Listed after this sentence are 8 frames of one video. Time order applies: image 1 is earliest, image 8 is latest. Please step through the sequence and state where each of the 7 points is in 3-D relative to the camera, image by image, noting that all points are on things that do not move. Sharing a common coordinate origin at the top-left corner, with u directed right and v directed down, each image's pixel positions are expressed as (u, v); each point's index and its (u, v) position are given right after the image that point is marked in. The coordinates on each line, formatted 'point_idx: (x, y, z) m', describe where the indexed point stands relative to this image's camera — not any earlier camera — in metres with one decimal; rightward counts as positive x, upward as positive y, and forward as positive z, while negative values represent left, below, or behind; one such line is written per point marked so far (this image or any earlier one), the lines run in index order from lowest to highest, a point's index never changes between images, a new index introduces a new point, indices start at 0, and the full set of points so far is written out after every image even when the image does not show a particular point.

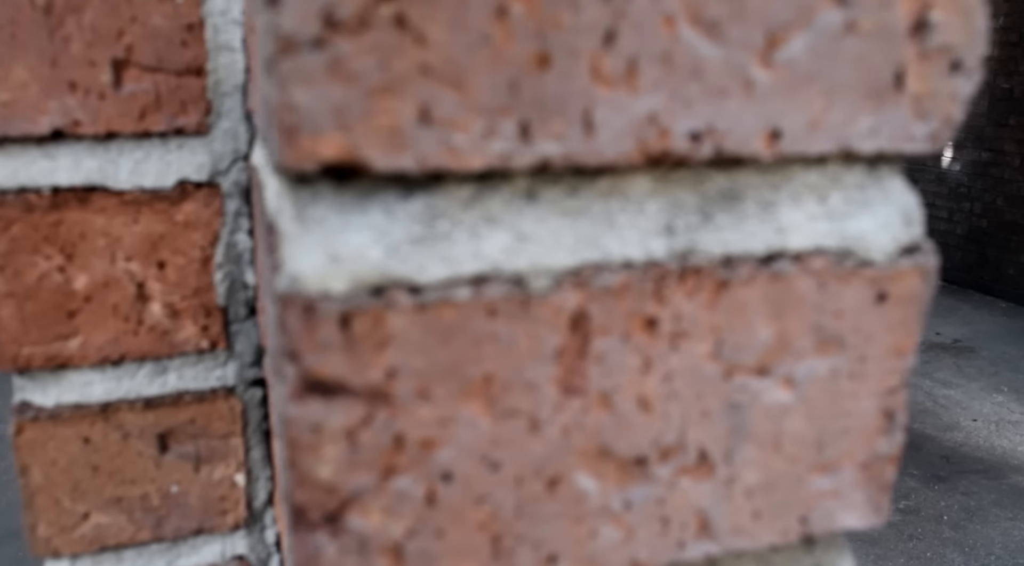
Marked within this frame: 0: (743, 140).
0: (+0.4, +0.2, +1.3) m
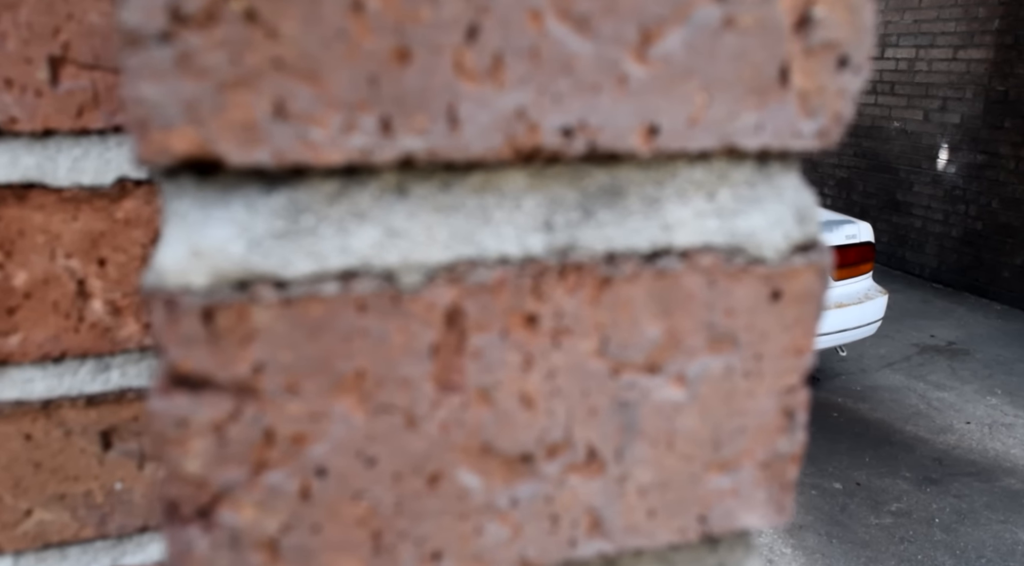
0: (+0.2, +0.2, +1.3) m
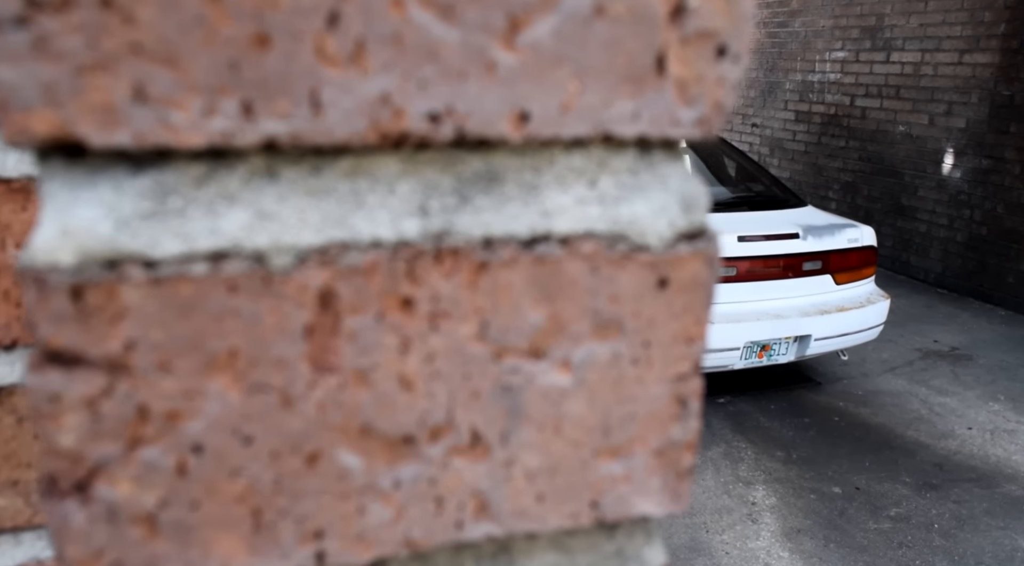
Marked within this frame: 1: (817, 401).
0: (0.0, +0.3, +1.3) m
1: (+4.7, -1.9, +12.6) m
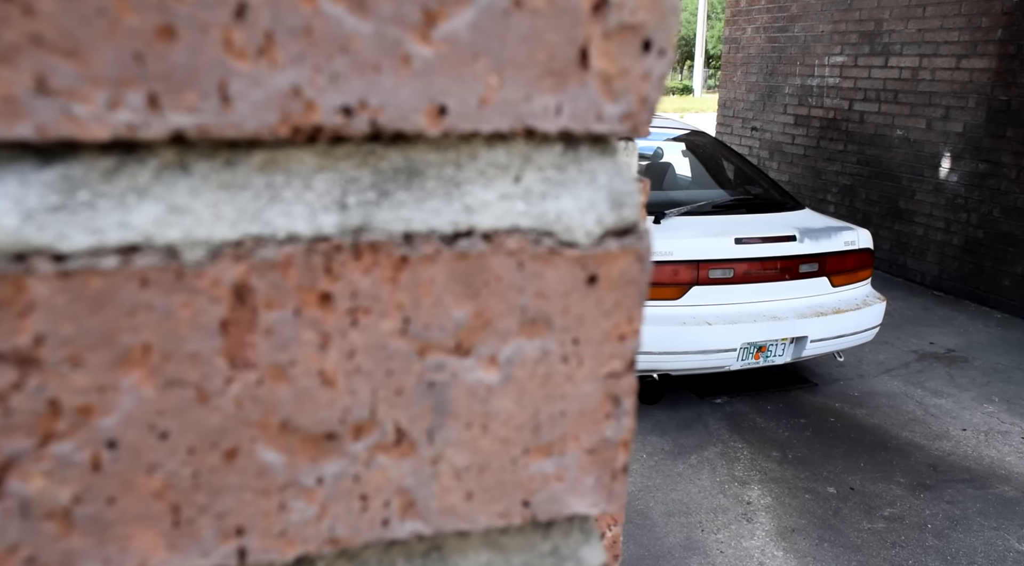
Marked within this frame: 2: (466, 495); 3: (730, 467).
0: (-0.2, +0.3, +1.3) m
1: (+4.6, -1.8, +12.6) m
2: (-0.1, -0.4, +1.5) m
3: (+3.0, -2.5, +11.2) m
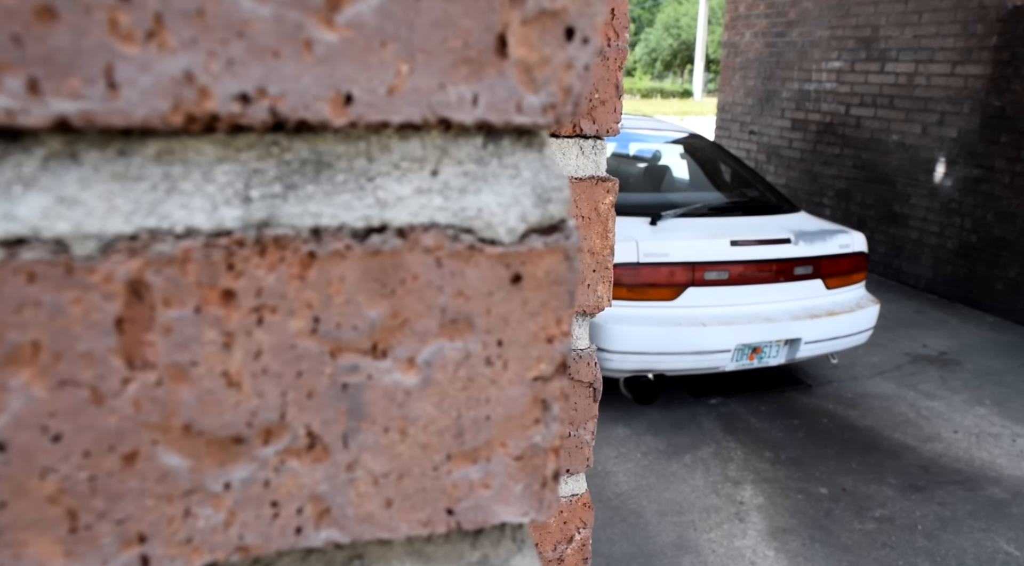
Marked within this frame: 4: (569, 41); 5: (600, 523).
0: (-0.3, +0.3, +1.2) m
1: (+4.5, -1.8, +12.5) m
2: (-0.2, -0.4, +1.4) m
3: (+2.9, -2.5, +11.1) m
4: (+0.1, +0.4, +1.3) m
5: (+1.1, -2.9, +10.1) m
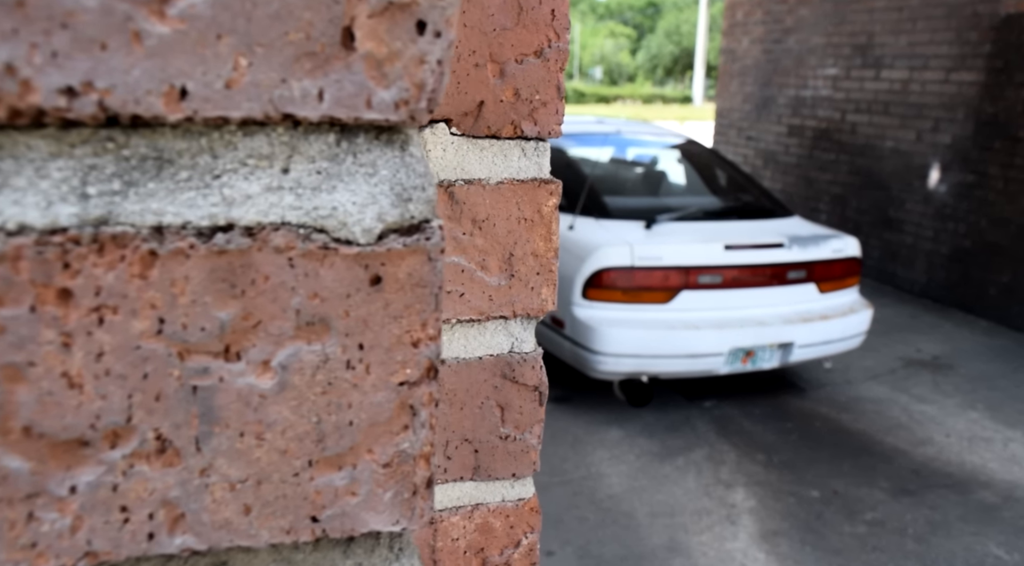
0: (-0.5, +0.3, +1.2) m
1: (+4.4, -1.9, +12.4) m
2: (-0.5, -0.4, +1.4) m
3: (+2.7, -2.5, +11.0) m
4: (-0.1, +0.4, +1.3) m
5: (+1.0, -2.9, +10.0) m
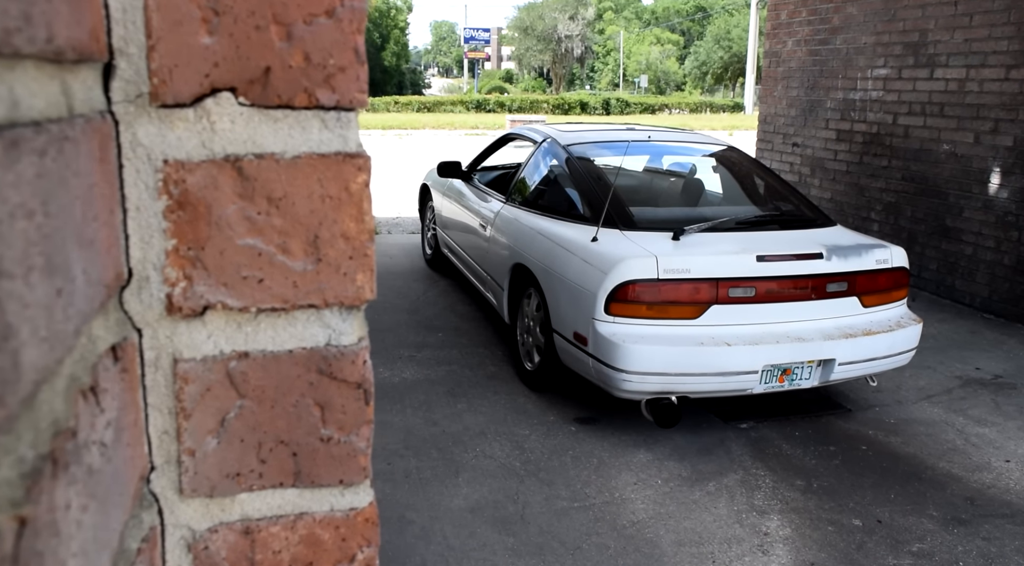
0: (-1.3, +0.4, +1.0) m
1: (+4.8, -2.1, +11.6) m
2: (-1.2, -0.3, +1.2) m
3: (+3.0, -2.7, +10.4) m
4: (-0.9, +0.5, +1.1) m
5: (+1.1, -3.1, +9.5) m
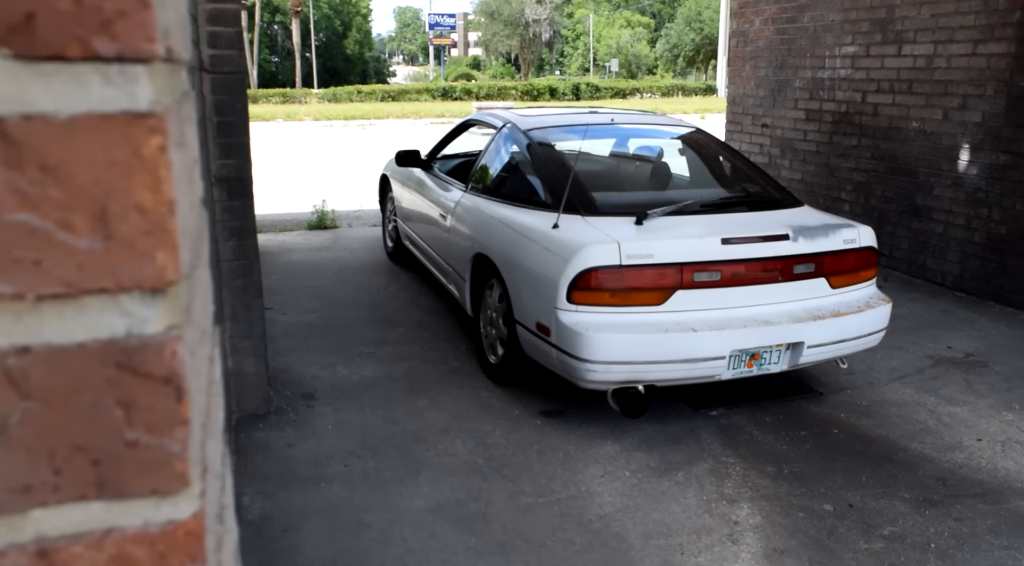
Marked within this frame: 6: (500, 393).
0: (-1.8, +0.4, +0.7) m
1: (+4.3, -1.8, +11.3) m
2: (-1.7, -0.3, +0.9) m
3: (+2.5, -2.5, +10.1) m
4: (-1.4, +0.5, +0.7) m
5: (+0.7, -3.0, +9.2) m
6: (-0.1, -1.8, +13.2) m
